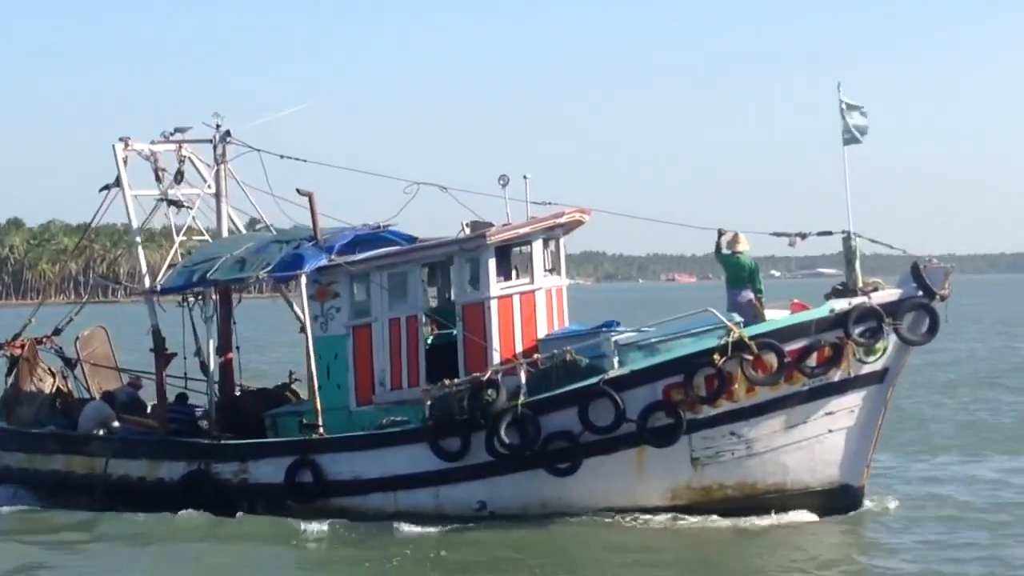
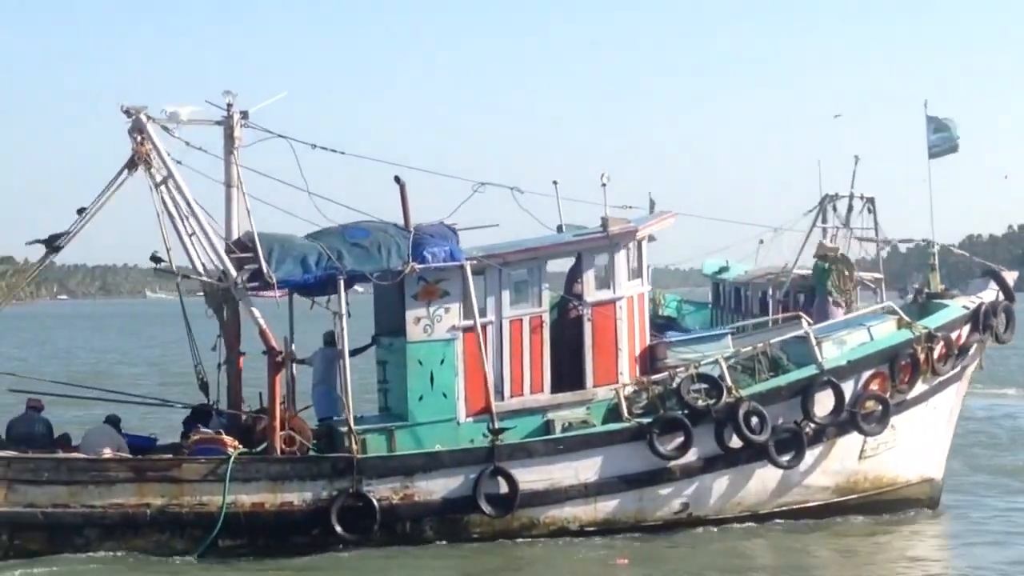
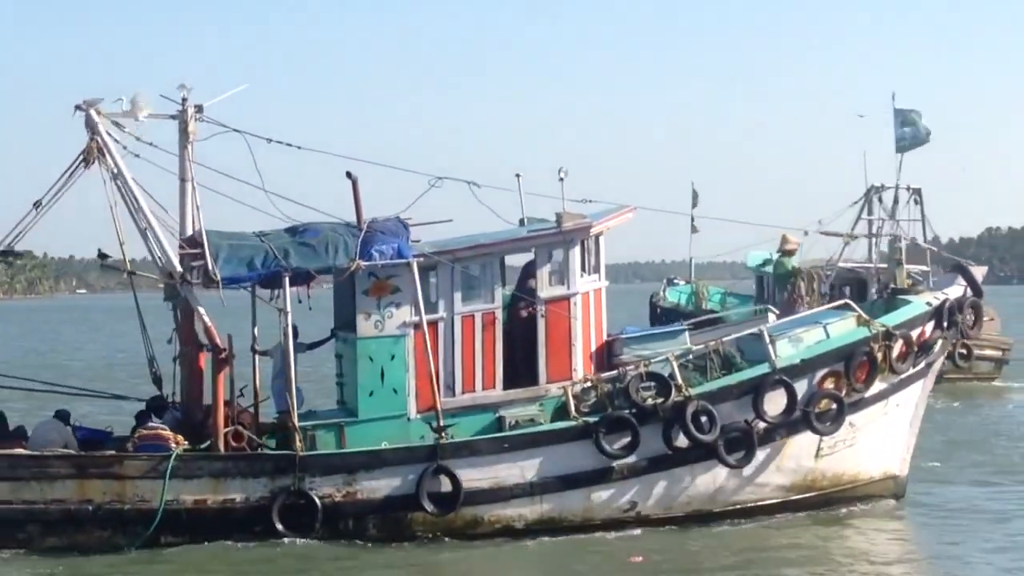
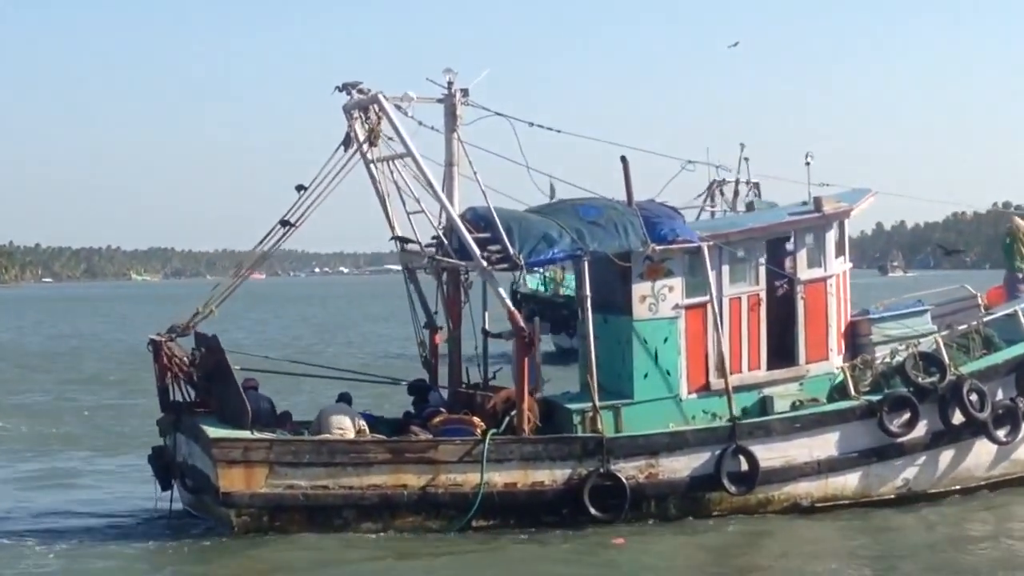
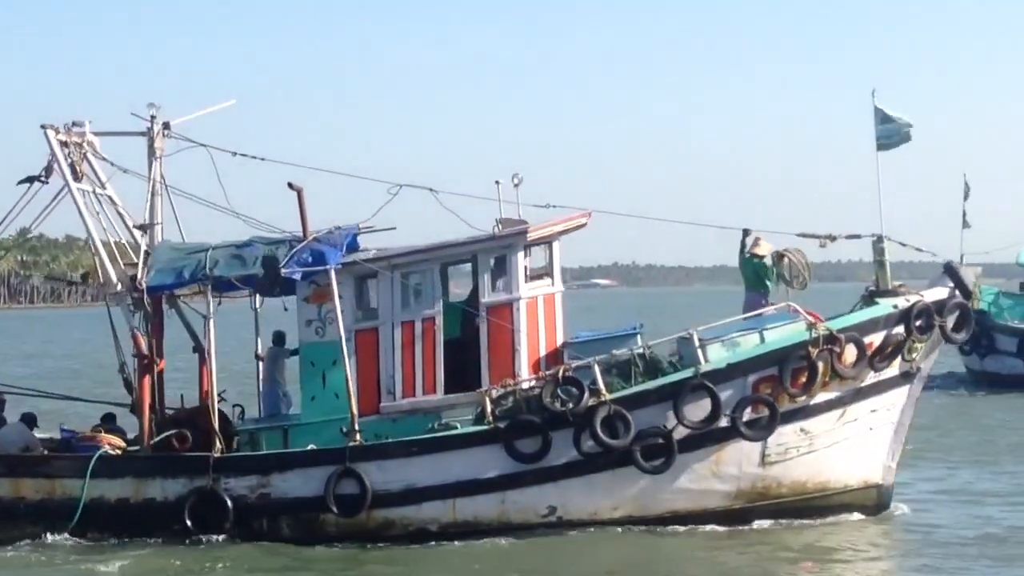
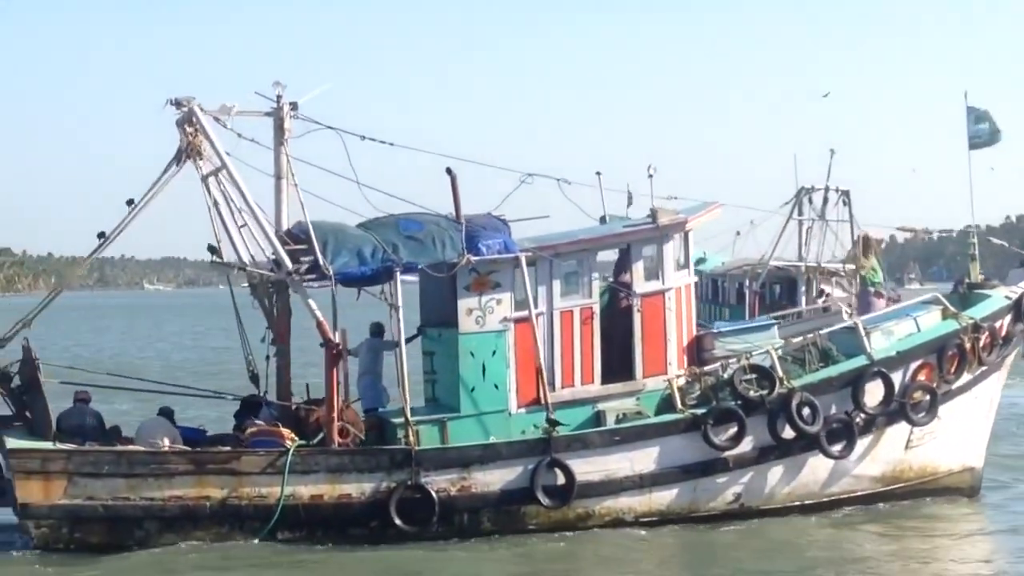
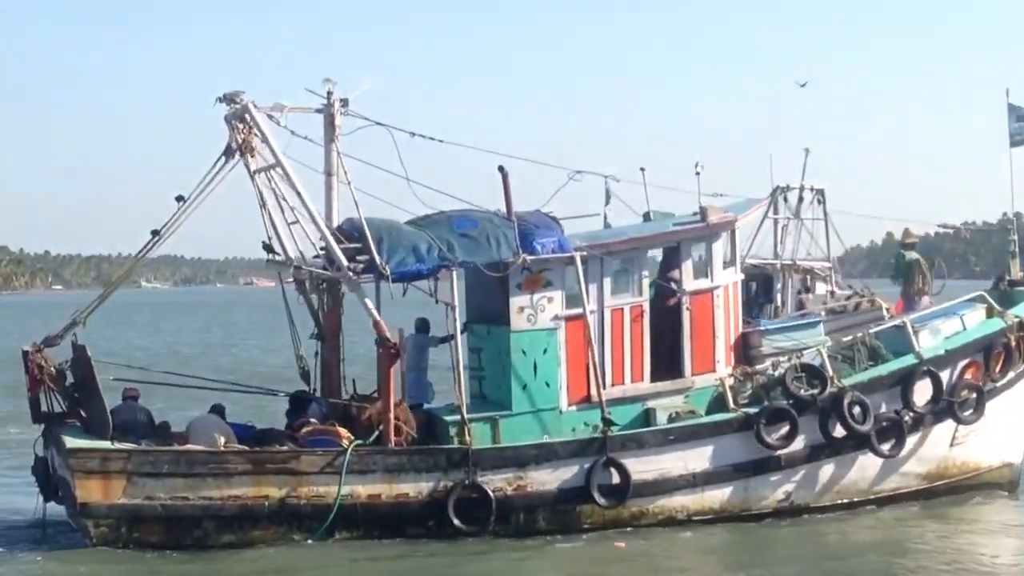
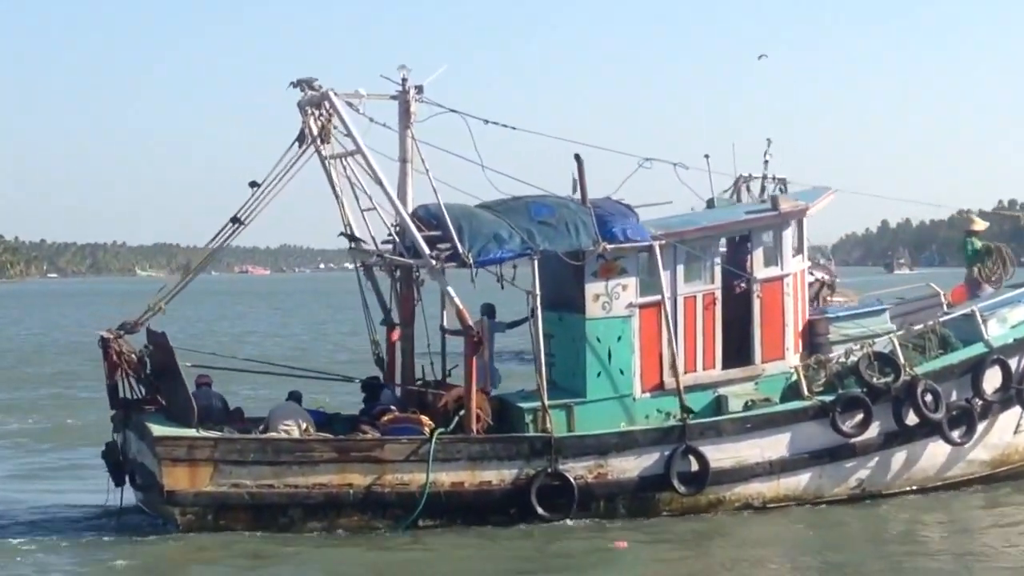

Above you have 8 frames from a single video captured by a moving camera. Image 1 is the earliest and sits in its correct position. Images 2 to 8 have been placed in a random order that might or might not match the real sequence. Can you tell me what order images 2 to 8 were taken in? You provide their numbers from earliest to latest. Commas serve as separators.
5, 3, 2, 6, 7, 8, 4
